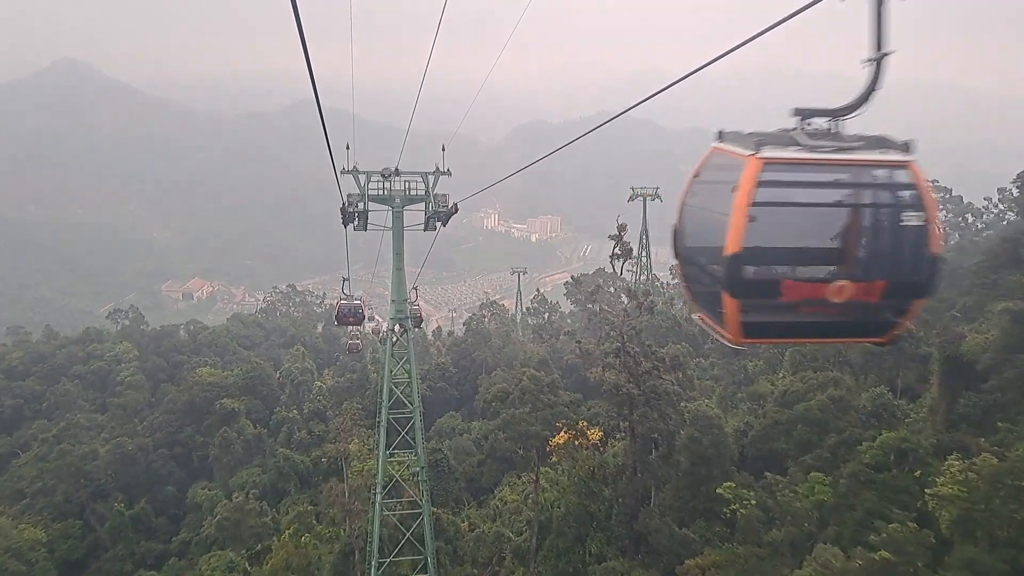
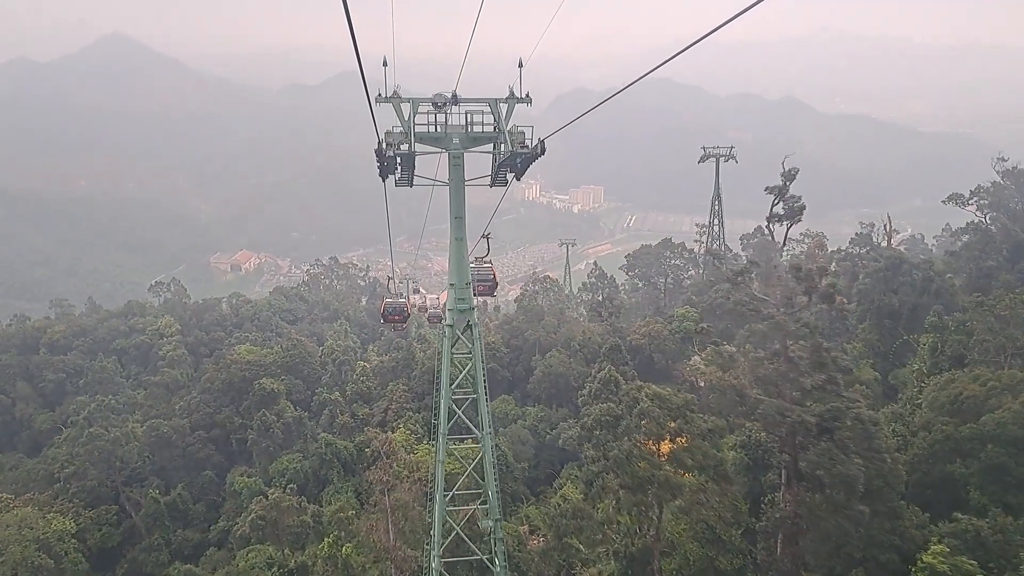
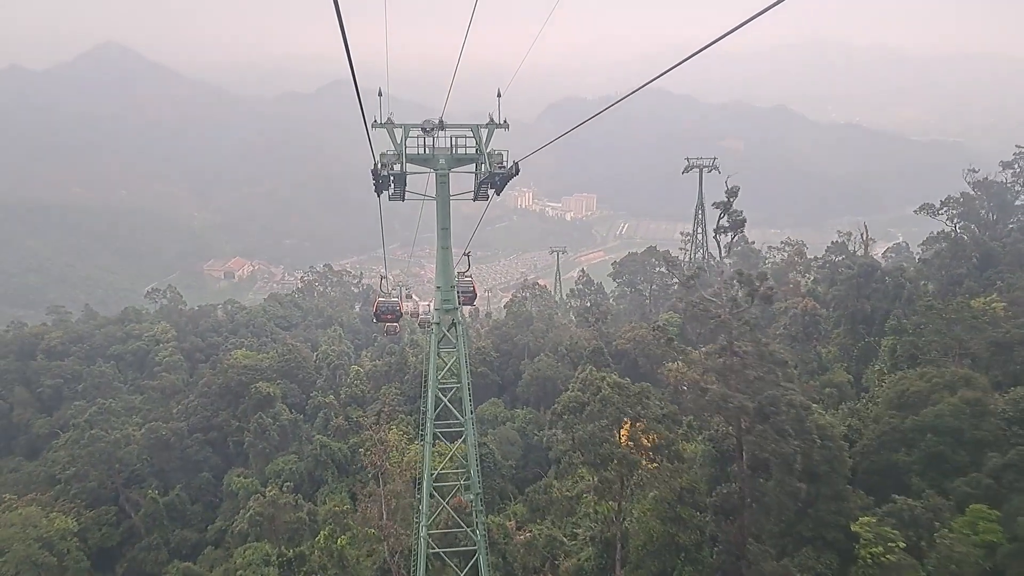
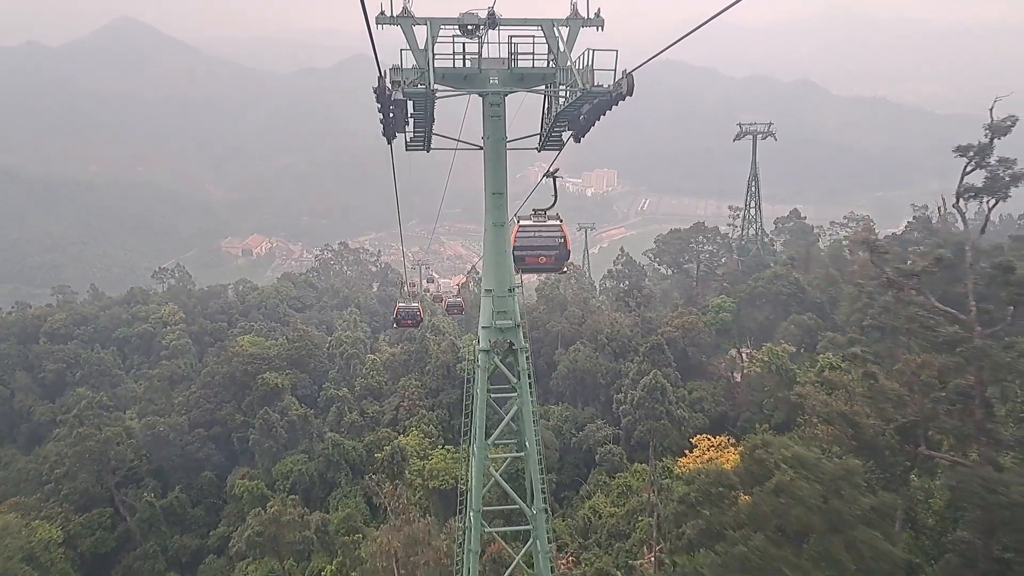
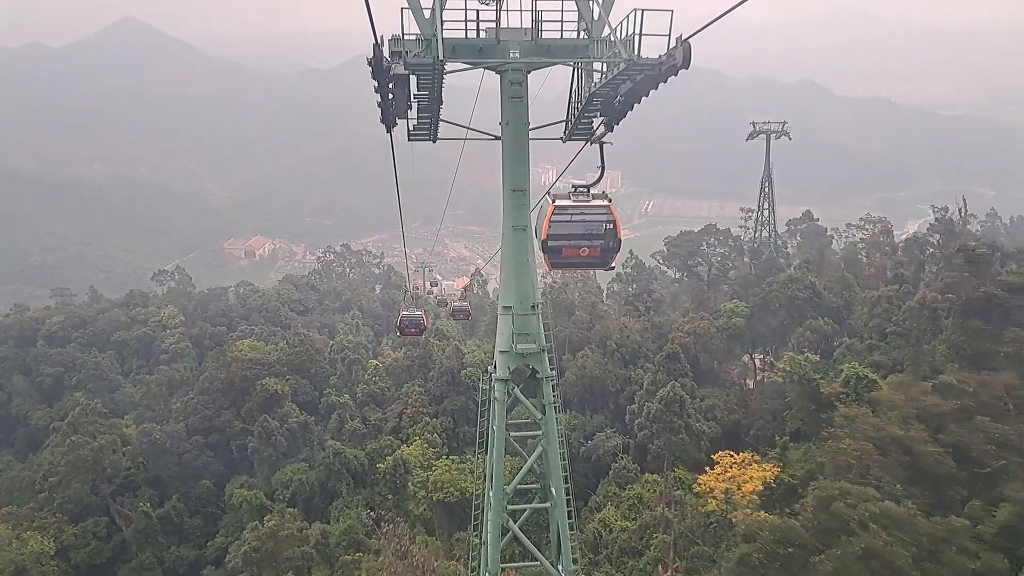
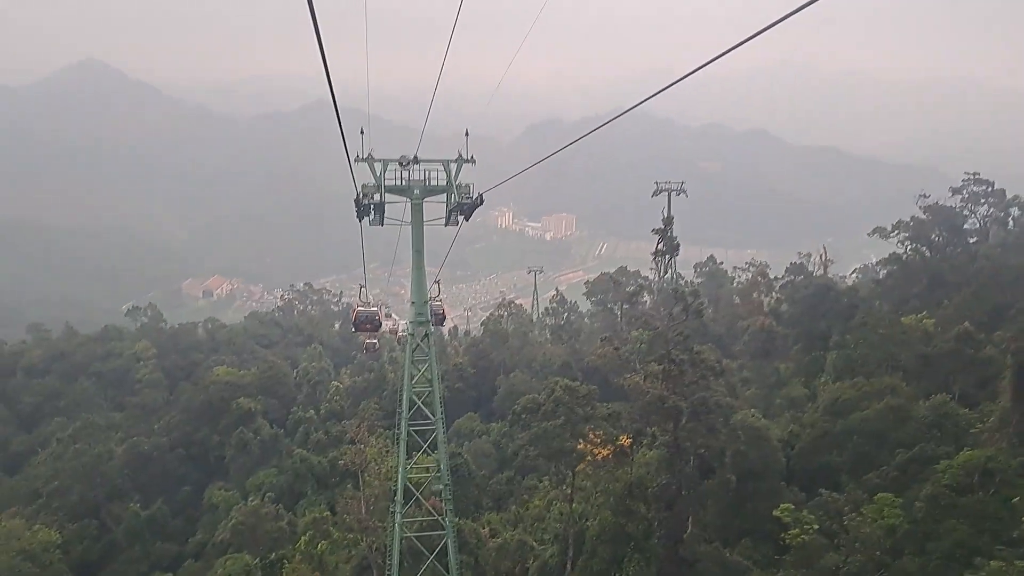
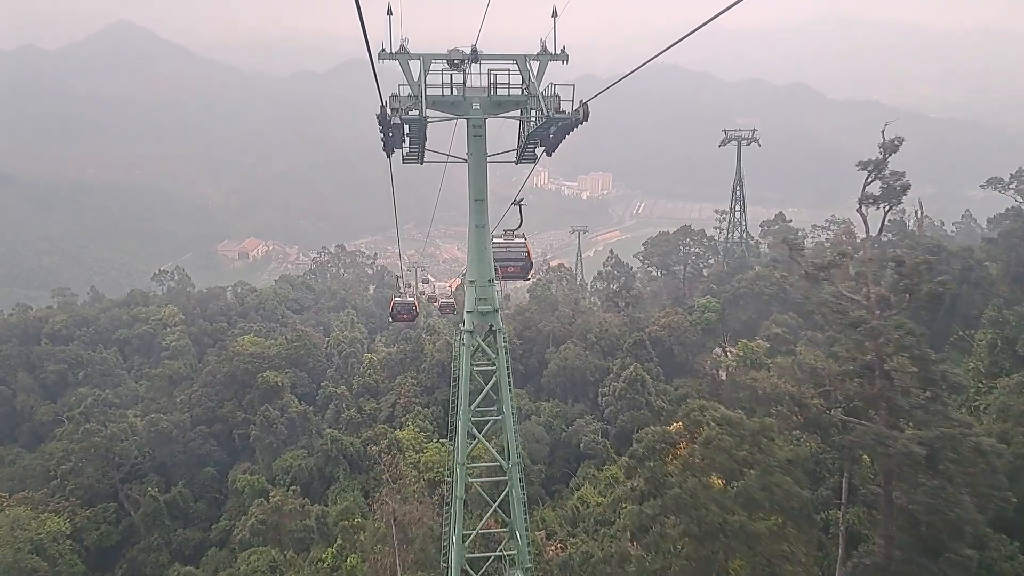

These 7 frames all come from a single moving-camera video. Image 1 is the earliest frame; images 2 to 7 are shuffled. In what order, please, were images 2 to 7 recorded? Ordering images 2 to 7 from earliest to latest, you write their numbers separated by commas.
6, 3, 2, 7, 4, 5
